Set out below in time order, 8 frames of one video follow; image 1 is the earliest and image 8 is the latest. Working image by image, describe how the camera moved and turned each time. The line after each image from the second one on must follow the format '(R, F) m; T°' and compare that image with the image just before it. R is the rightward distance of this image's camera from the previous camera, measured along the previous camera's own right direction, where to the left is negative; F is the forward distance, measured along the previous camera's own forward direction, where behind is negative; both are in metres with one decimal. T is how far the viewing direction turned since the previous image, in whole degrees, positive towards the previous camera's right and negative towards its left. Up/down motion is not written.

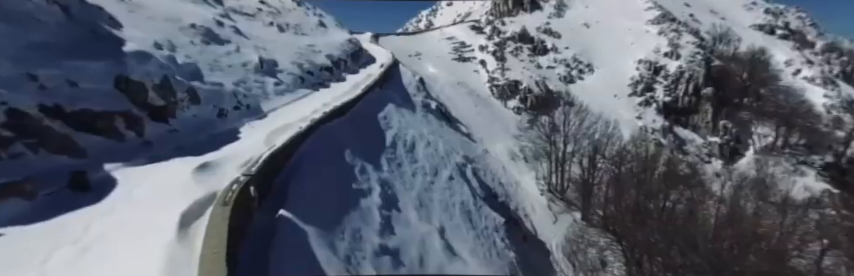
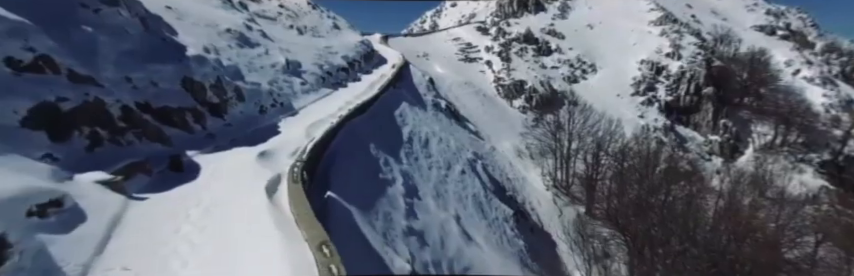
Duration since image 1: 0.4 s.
(-0.4, -1.1) m; 0°
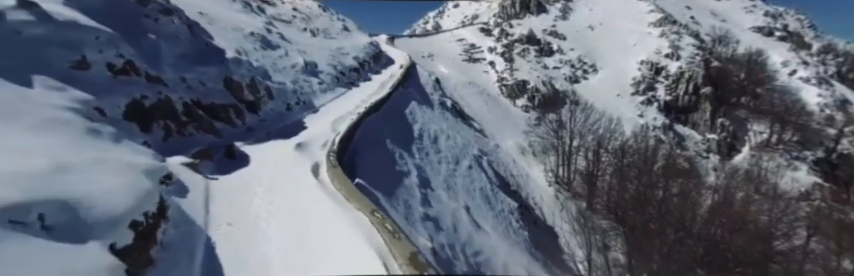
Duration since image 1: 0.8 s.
(-0.3, -1.0) m; 0°
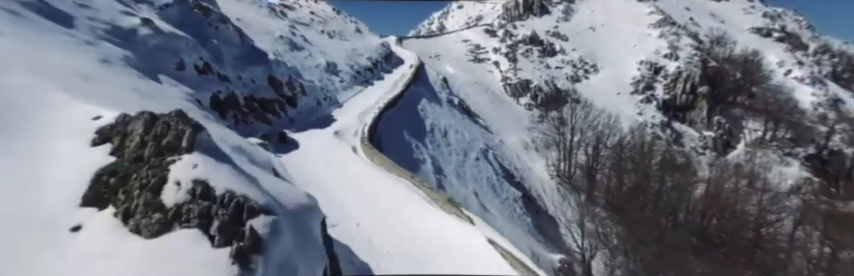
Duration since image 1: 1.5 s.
(-0.4, -1.6) m; 0°
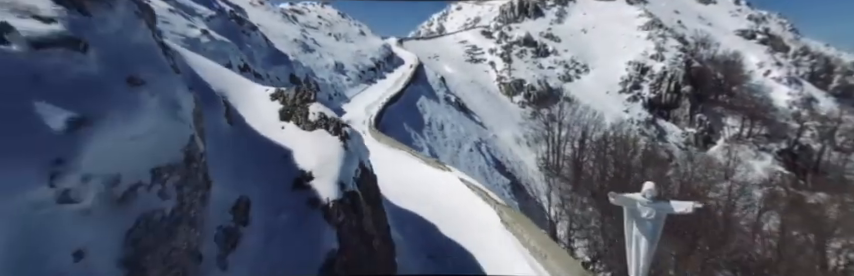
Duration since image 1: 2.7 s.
(+0.1, -2.2) m; 0°
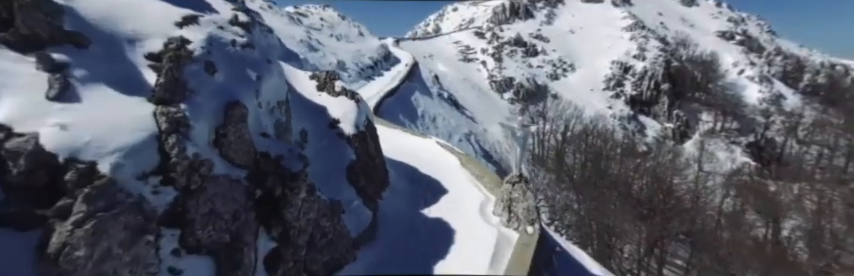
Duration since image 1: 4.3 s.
(+0.2, -2.4) m; 0°
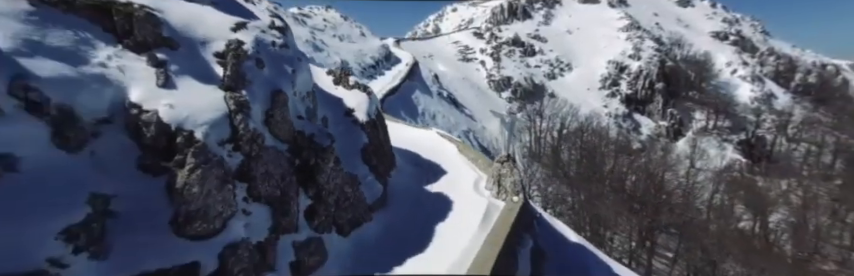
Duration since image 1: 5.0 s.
(0.0, -0.9) m; 0°
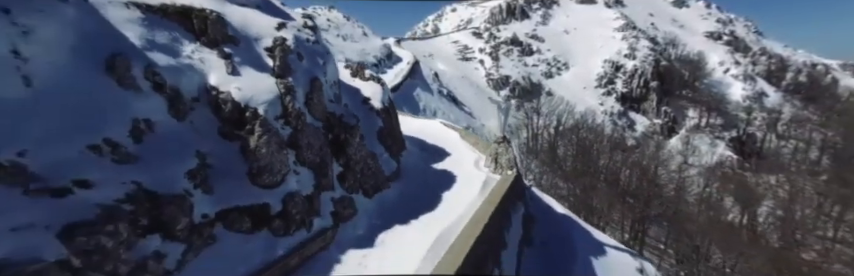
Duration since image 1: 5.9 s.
(-0.1, -1.0) m; 0°
